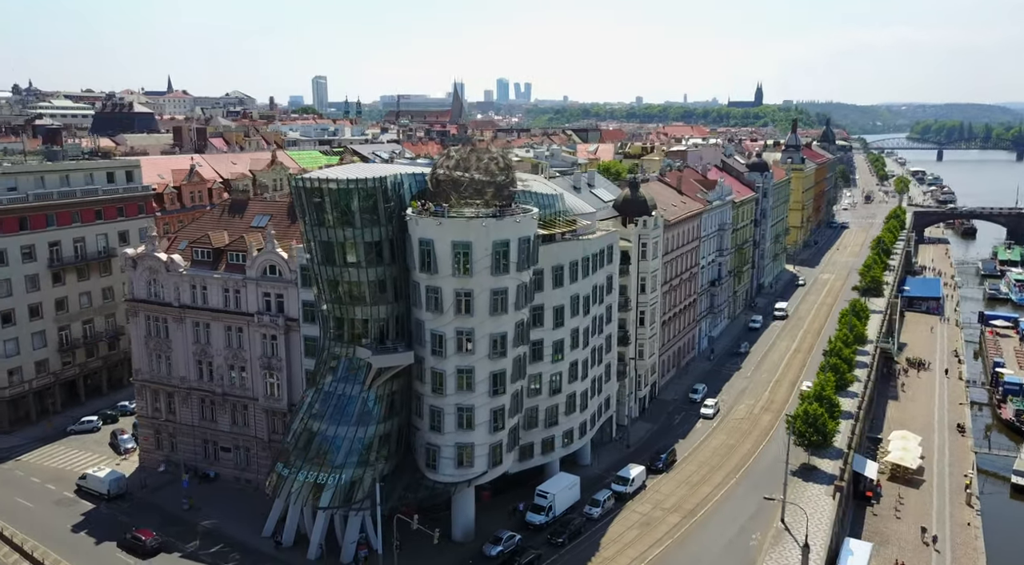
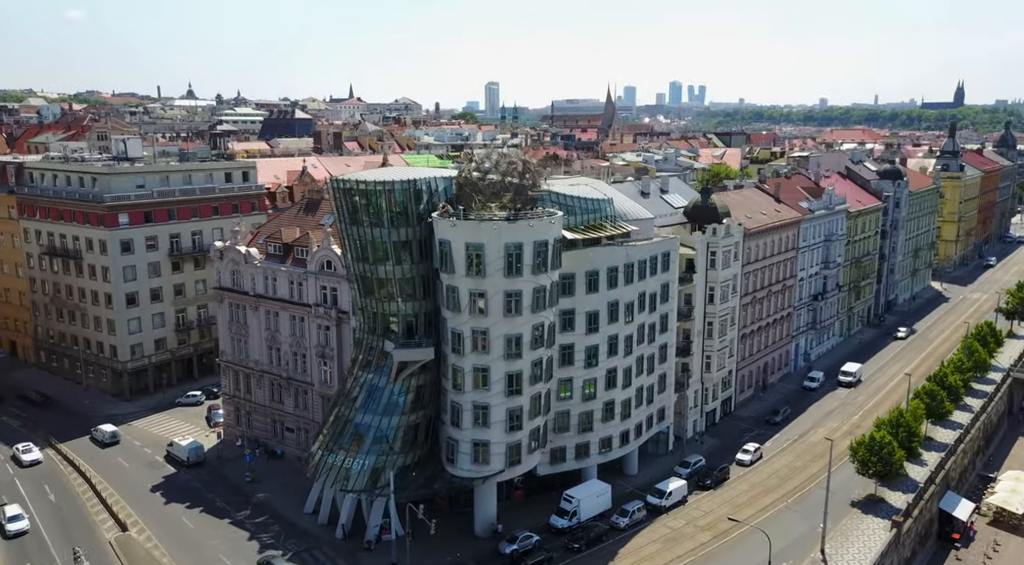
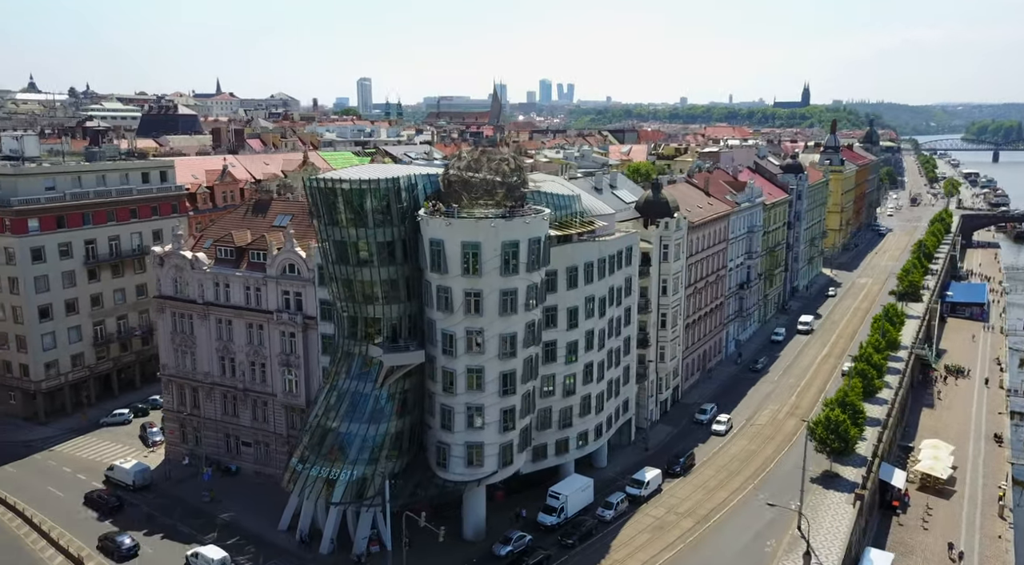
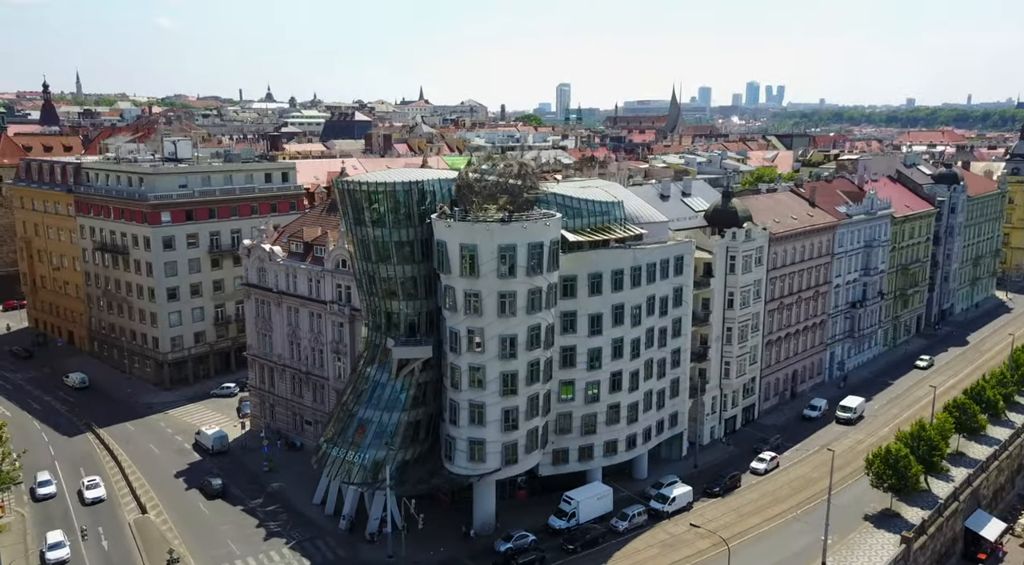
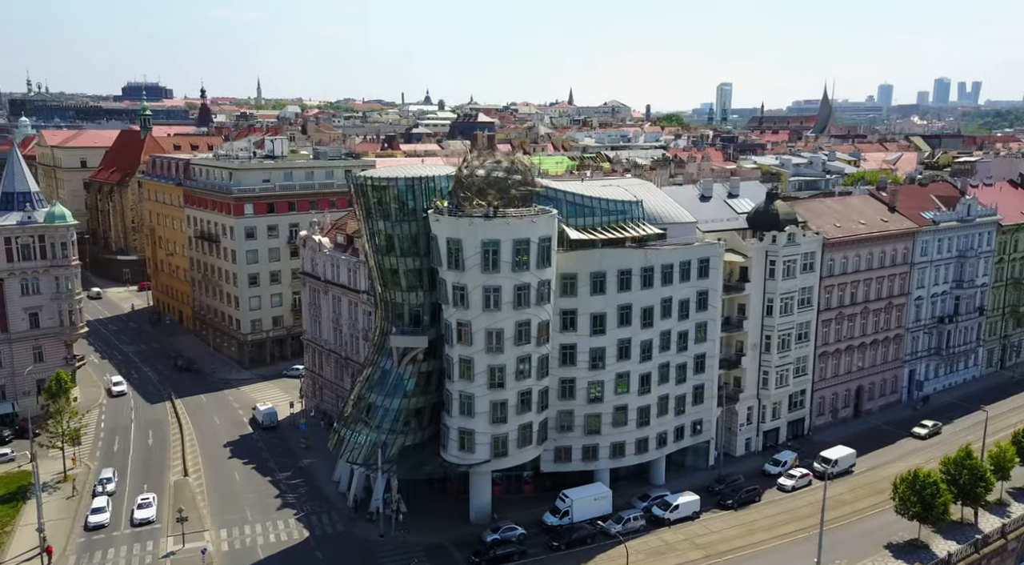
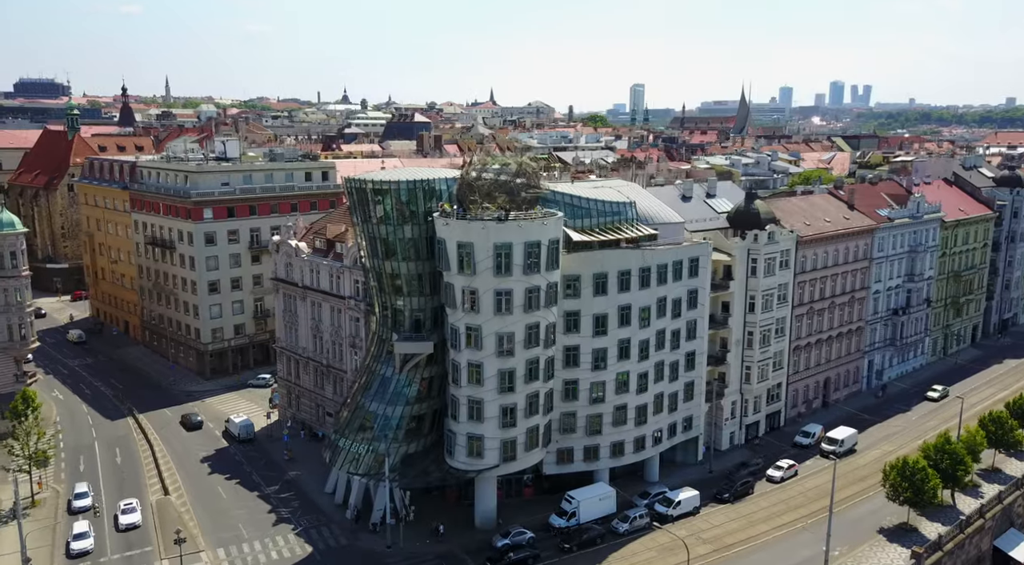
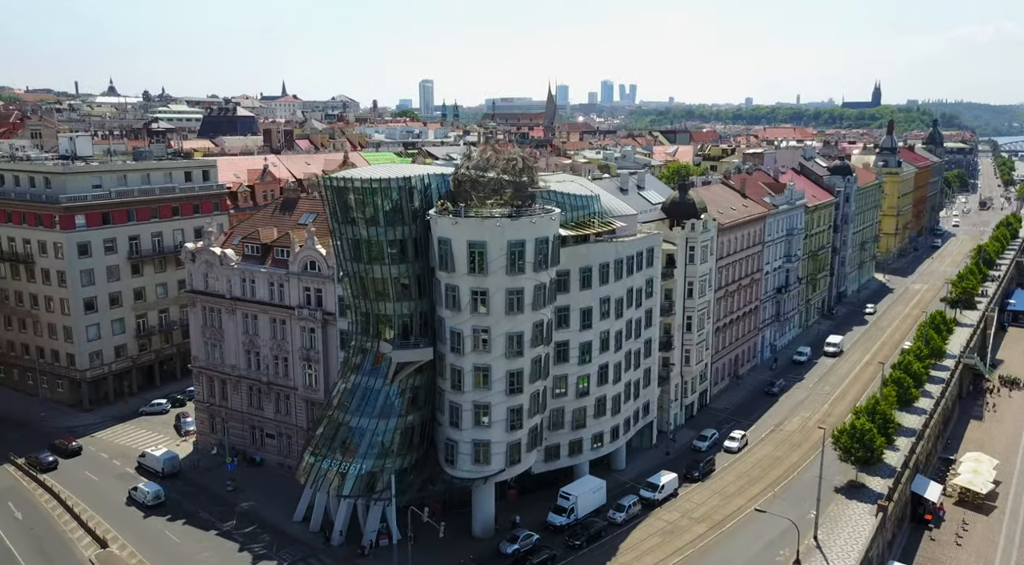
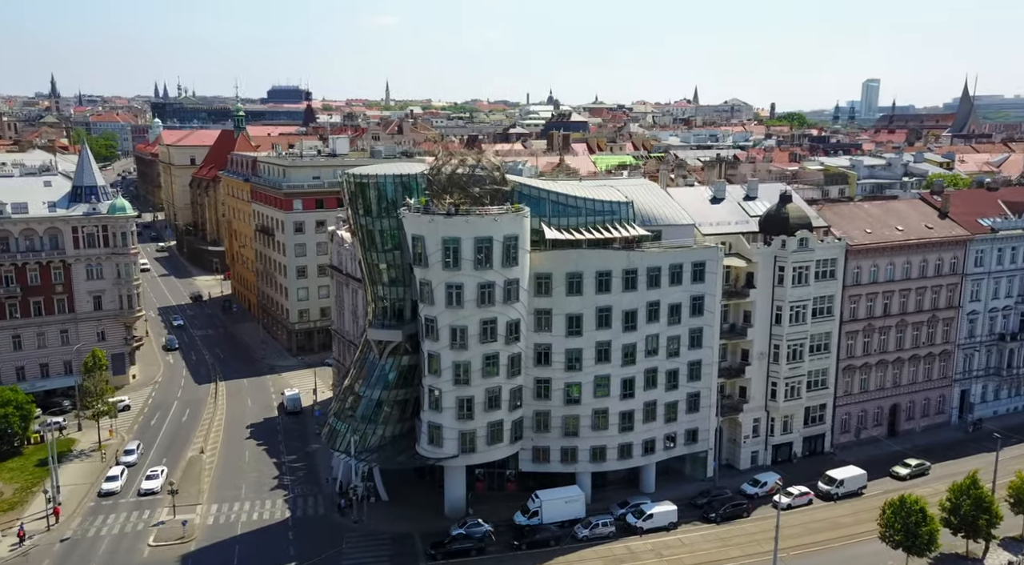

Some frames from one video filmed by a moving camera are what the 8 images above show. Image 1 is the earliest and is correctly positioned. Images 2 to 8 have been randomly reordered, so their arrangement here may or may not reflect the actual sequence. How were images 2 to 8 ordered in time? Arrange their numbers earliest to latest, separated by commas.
3, 7, 2, 4, 6, 5, 8
